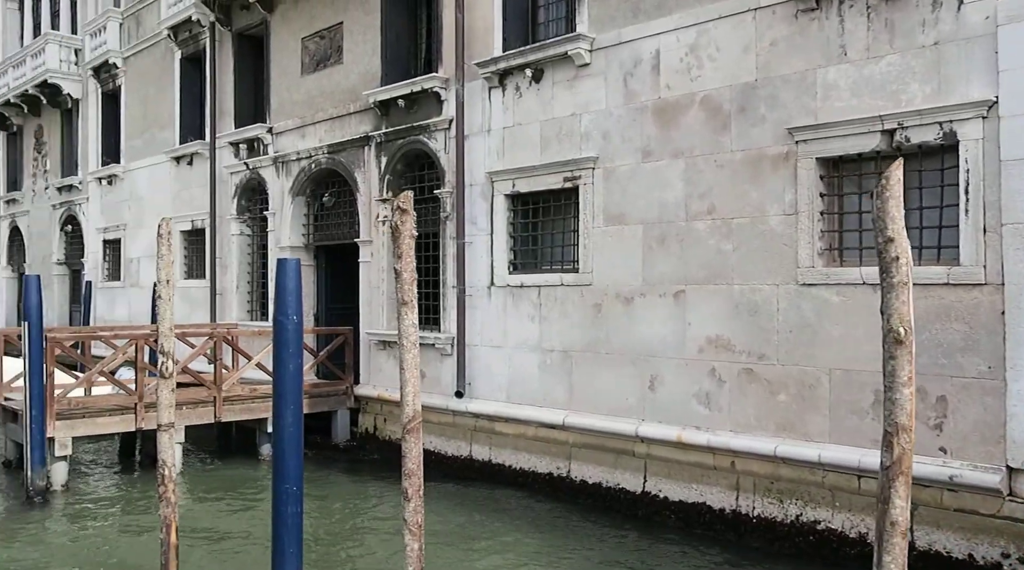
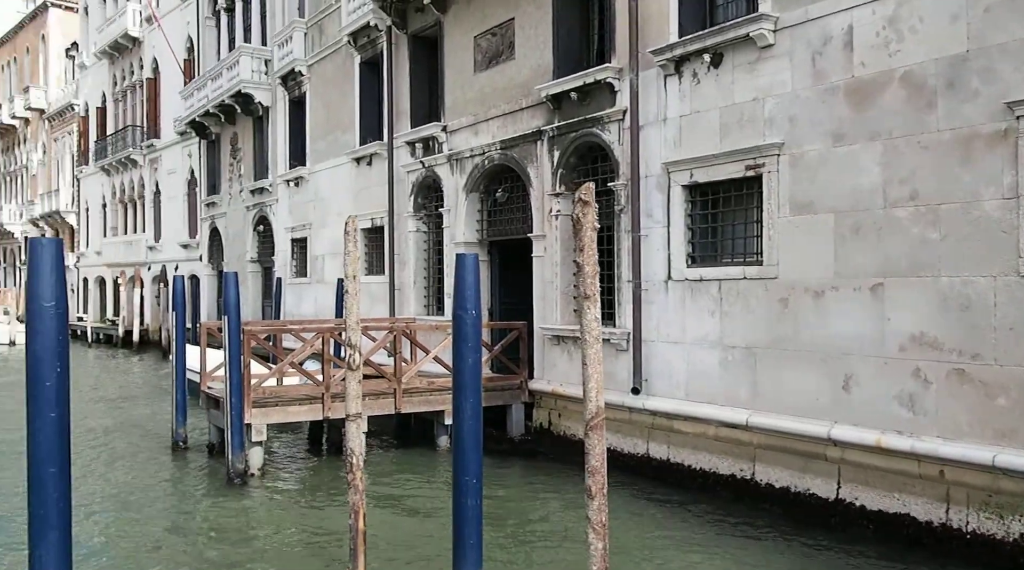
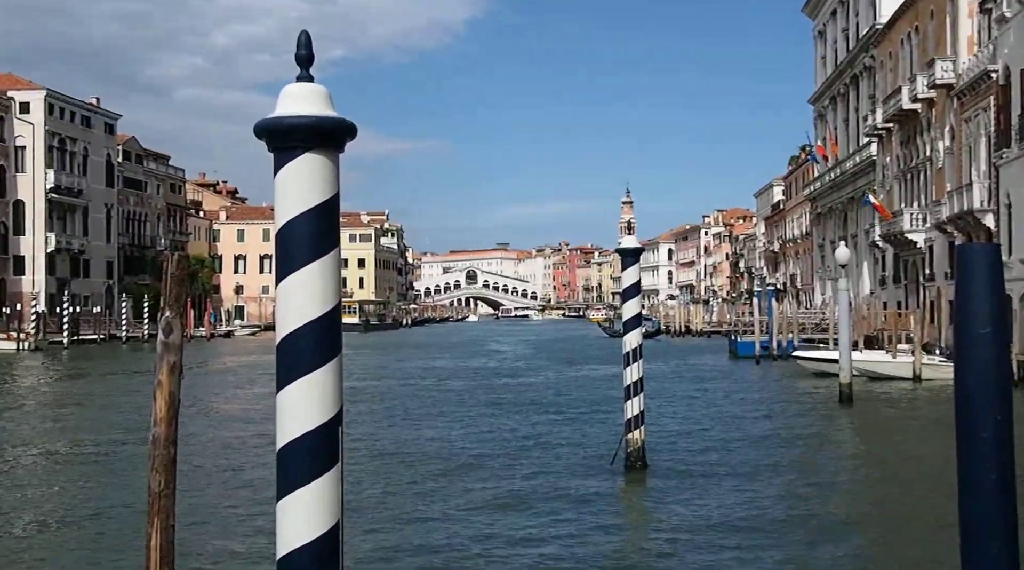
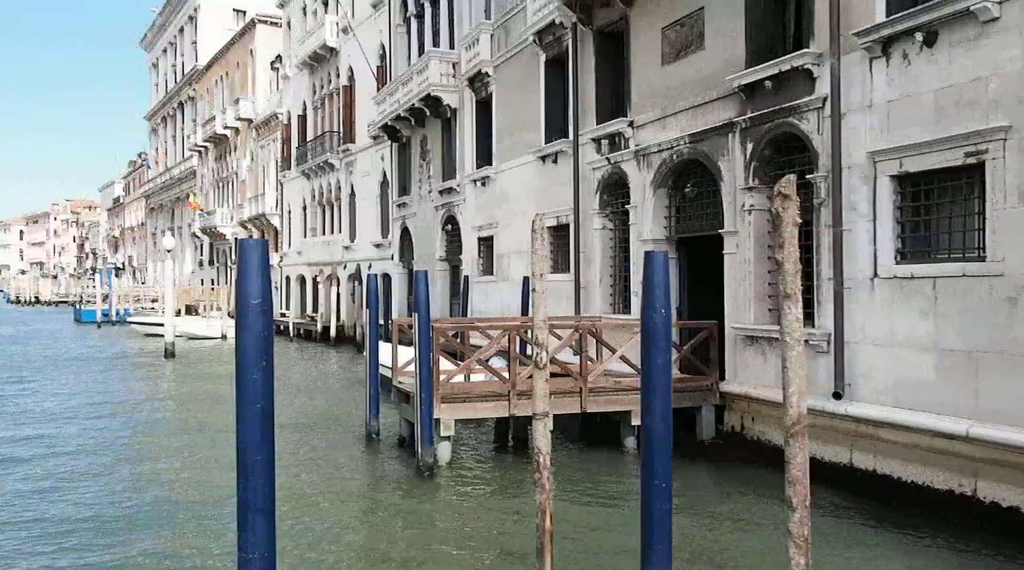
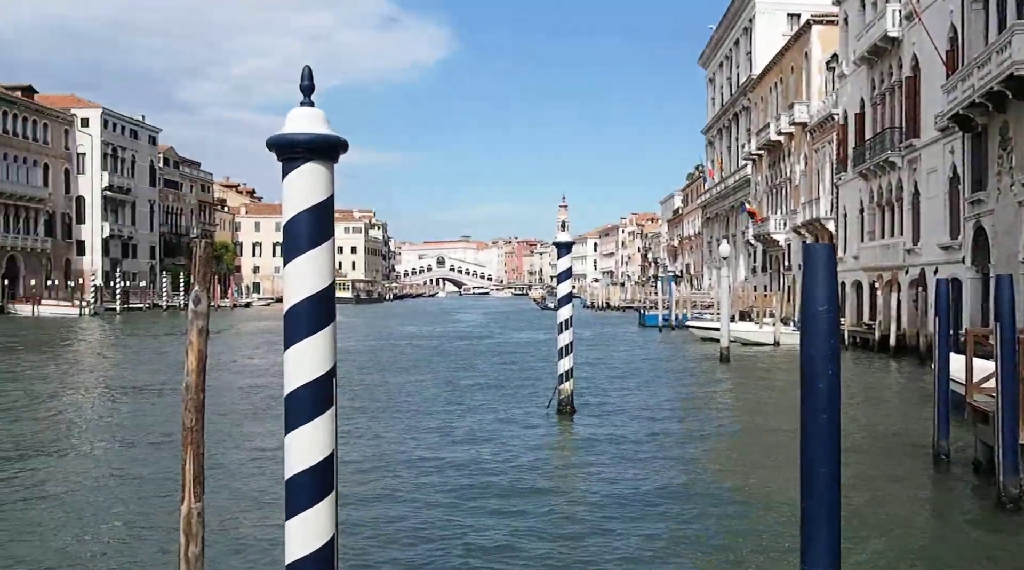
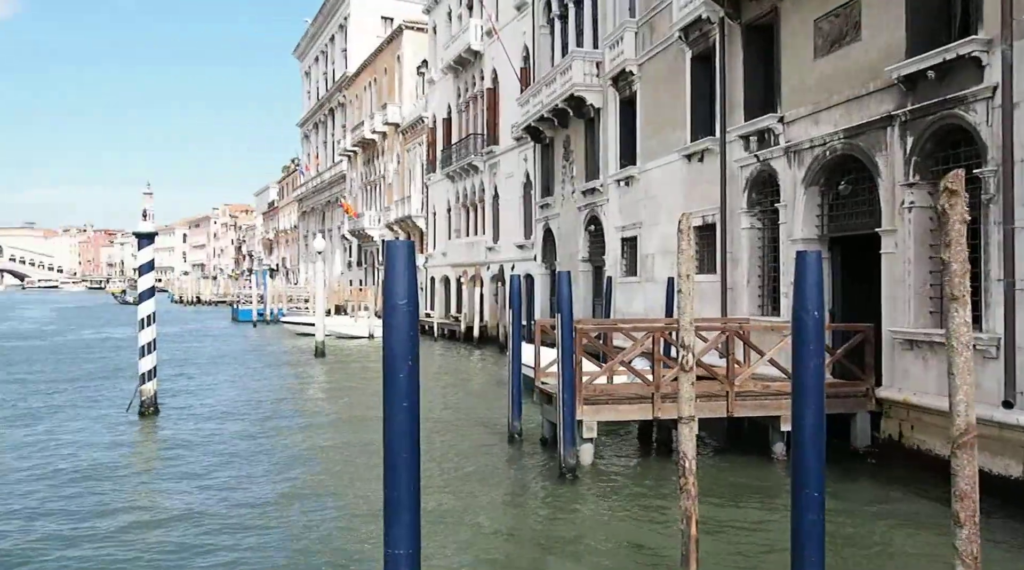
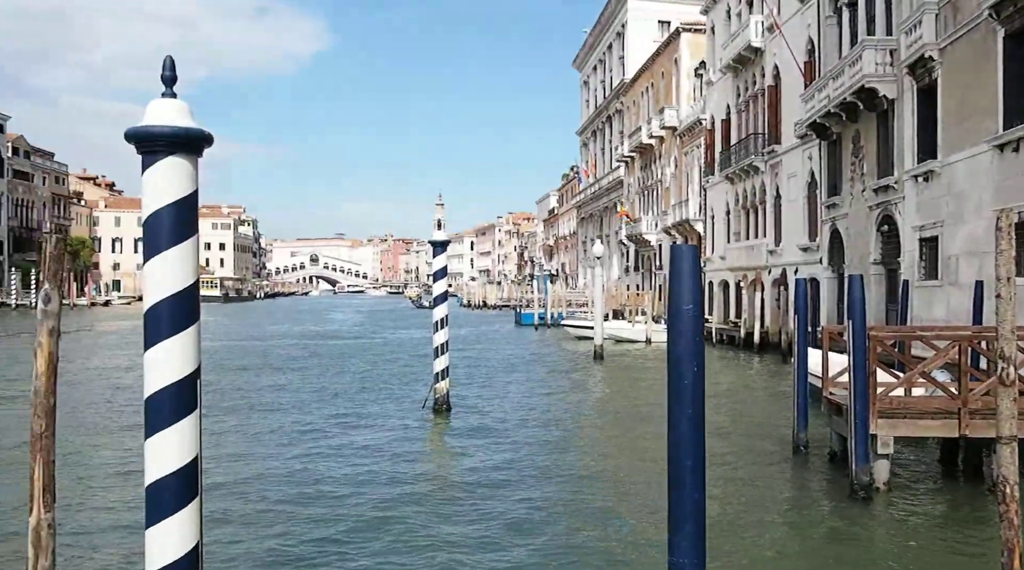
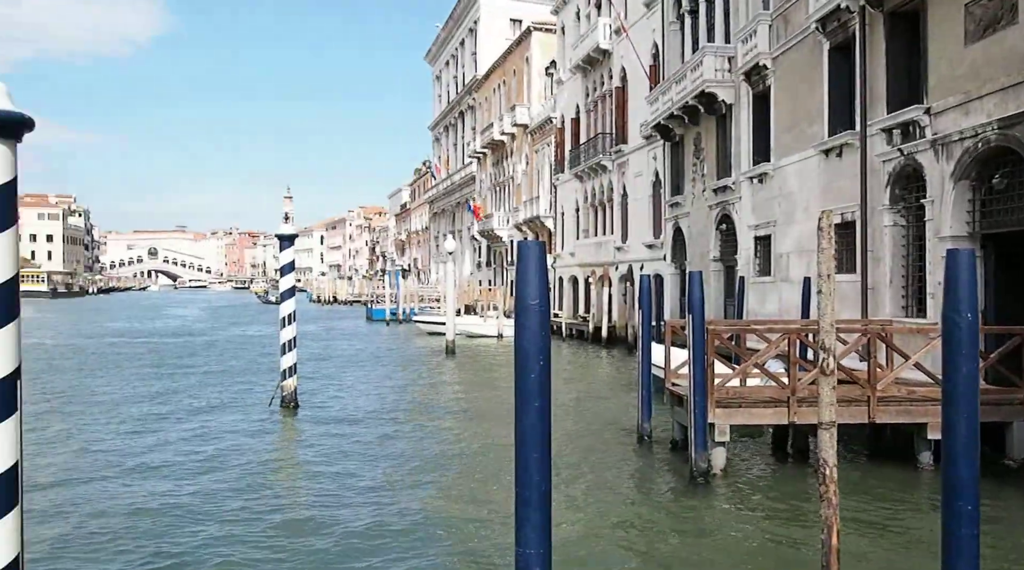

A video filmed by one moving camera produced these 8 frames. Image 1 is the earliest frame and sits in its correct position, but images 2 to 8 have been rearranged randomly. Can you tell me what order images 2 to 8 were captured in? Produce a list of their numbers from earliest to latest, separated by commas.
2, 4, 6, 8, 7, 5, 3
